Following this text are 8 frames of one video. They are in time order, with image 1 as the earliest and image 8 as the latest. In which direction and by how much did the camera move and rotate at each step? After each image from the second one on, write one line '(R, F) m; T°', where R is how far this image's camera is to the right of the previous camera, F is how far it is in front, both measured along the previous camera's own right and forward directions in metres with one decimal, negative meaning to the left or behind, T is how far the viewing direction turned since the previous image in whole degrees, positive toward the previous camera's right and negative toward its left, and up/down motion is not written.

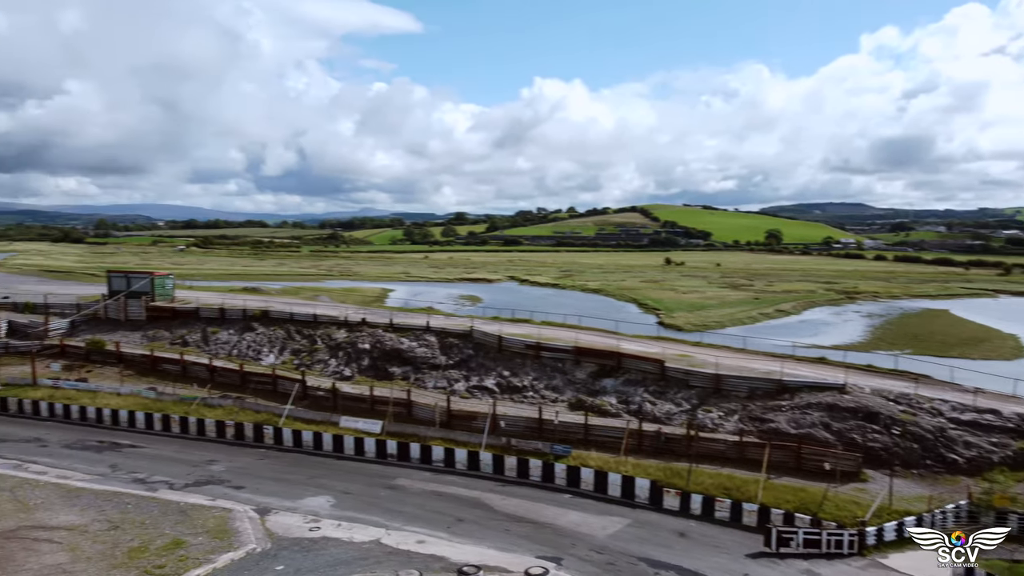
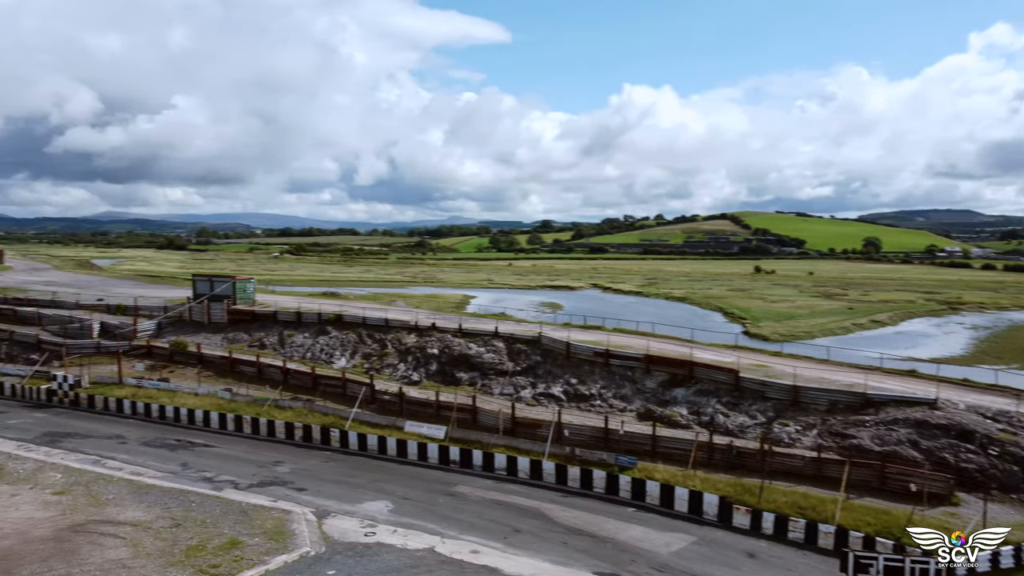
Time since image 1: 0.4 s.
(+0.9, +0.9) m; -6°
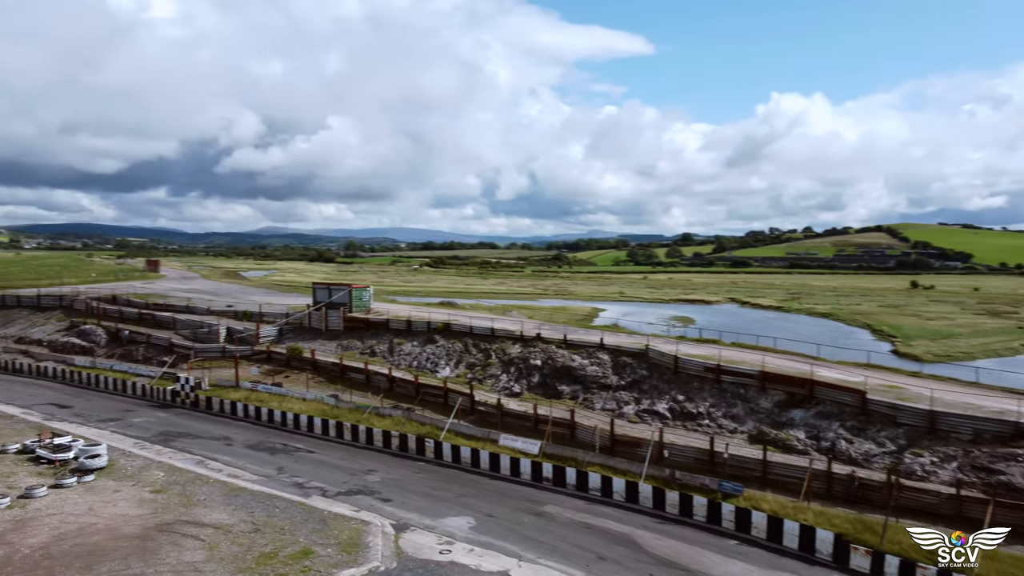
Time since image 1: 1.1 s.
(+1.7, +2.0) m; -10°
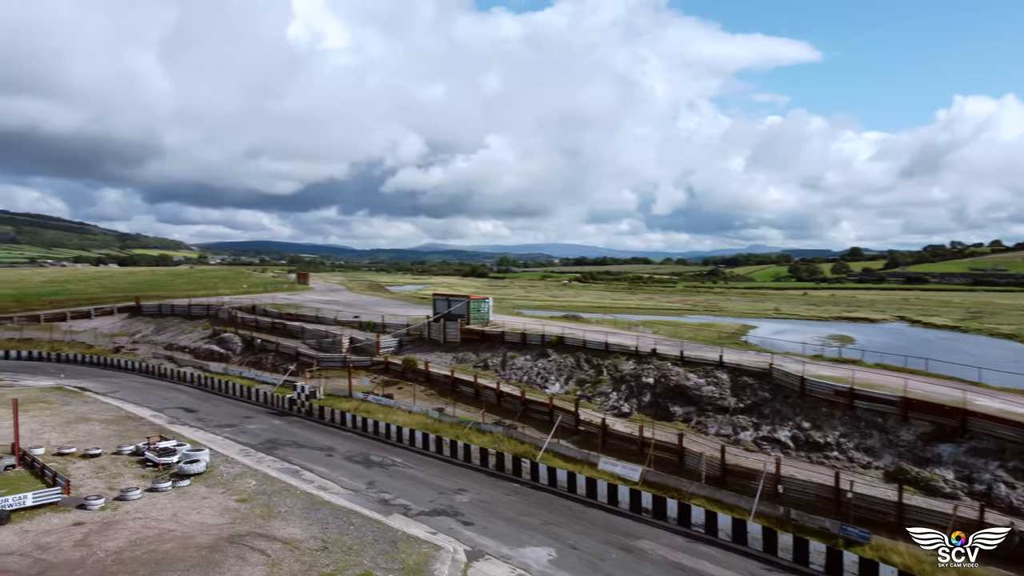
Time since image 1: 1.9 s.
(+2.2, +2.8) m; -11°
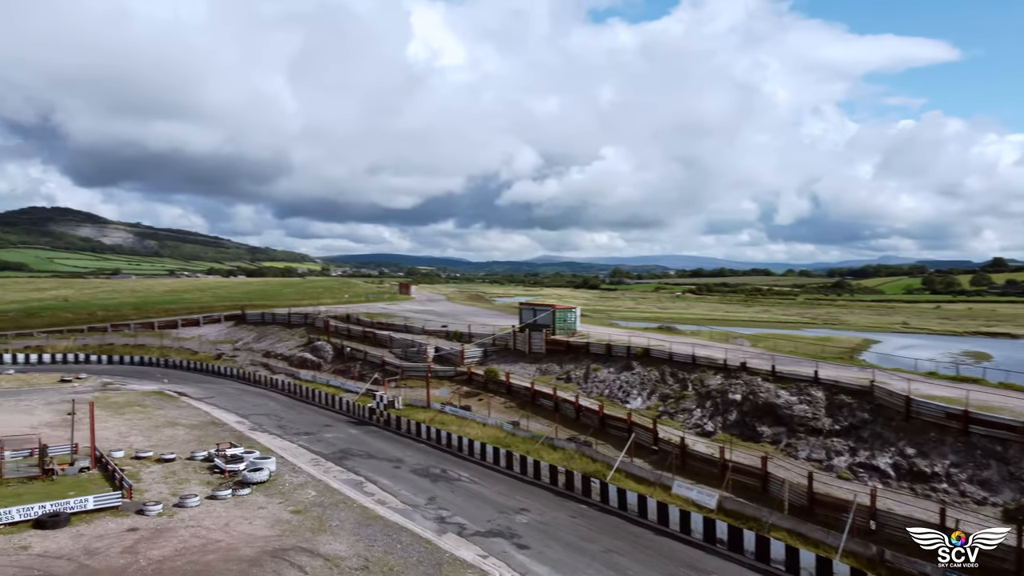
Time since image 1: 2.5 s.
(+1.9, +2.2) m; -8°
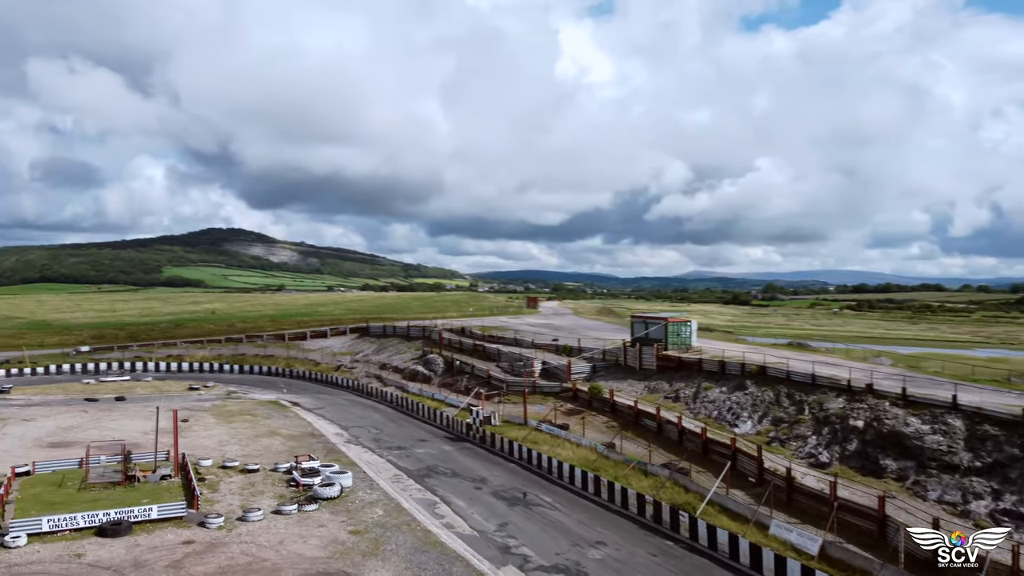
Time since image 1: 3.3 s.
(+2.6, +3.0) m; -10°
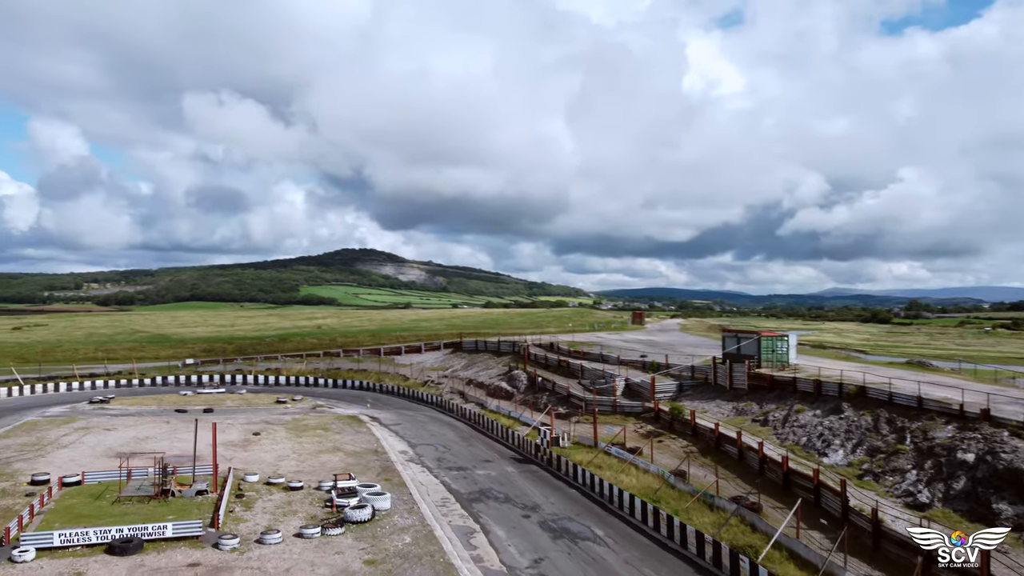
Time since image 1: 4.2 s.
(+3.0, +3.5) m; -9°
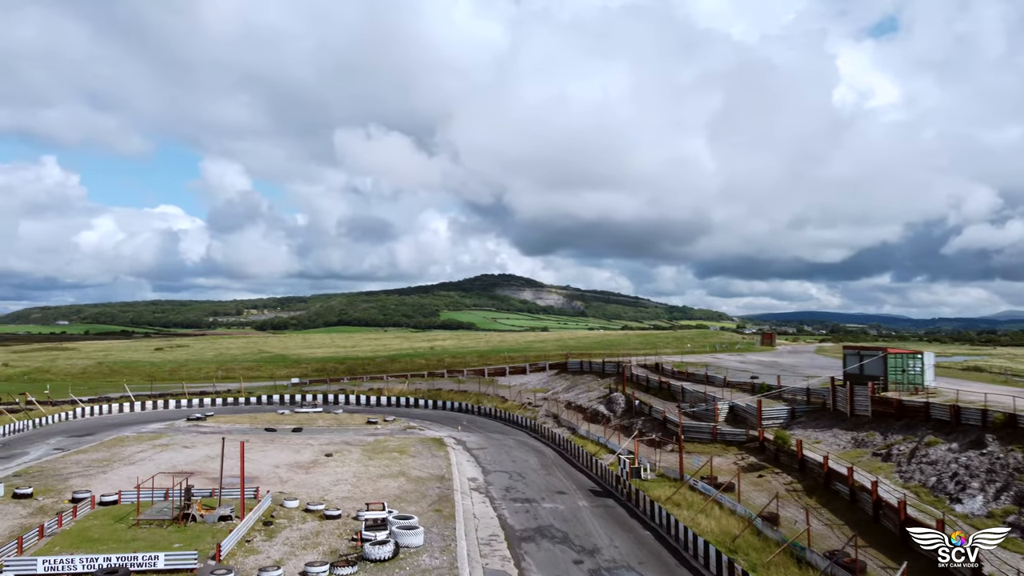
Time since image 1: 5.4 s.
(+3.2, +4.9) m; -10°
